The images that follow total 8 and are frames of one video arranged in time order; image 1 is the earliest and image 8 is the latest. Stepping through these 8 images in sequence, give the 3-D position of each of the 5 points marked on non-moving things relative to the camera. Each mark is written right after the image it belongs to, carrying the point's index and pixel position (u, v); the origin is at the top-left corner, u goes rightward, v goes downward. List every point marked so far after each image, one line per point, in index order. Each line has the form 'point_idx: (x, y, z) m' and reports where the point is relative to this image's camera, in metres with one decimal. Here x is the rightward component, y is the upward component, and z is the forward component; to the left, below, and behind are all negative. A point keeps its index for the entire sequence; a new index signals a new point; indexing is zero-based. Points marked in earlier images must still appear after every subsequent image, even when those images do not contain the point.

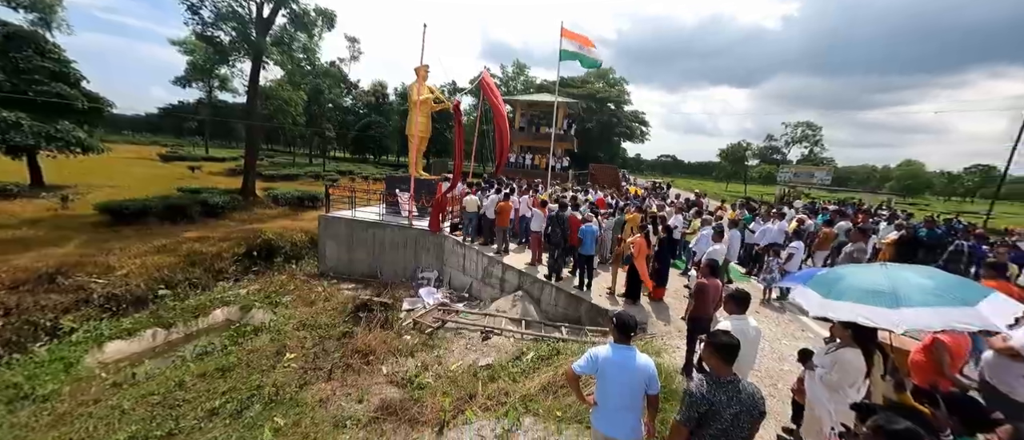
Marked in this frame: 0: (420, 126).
0: (-3.5, +3.5, +12.9) m
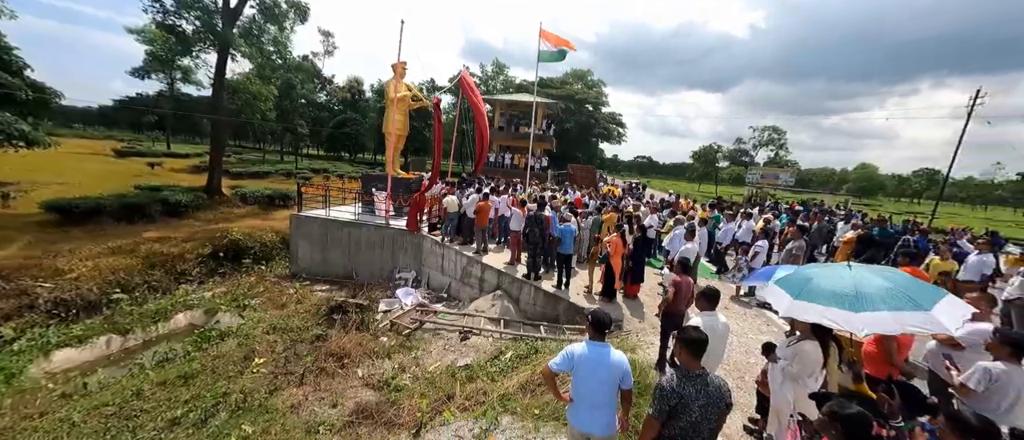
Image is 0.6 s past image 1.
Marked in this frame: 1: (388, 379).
0: (-4.2, +3.5, +12.7) m
1: (-2.3, -3.0, +6.4) m
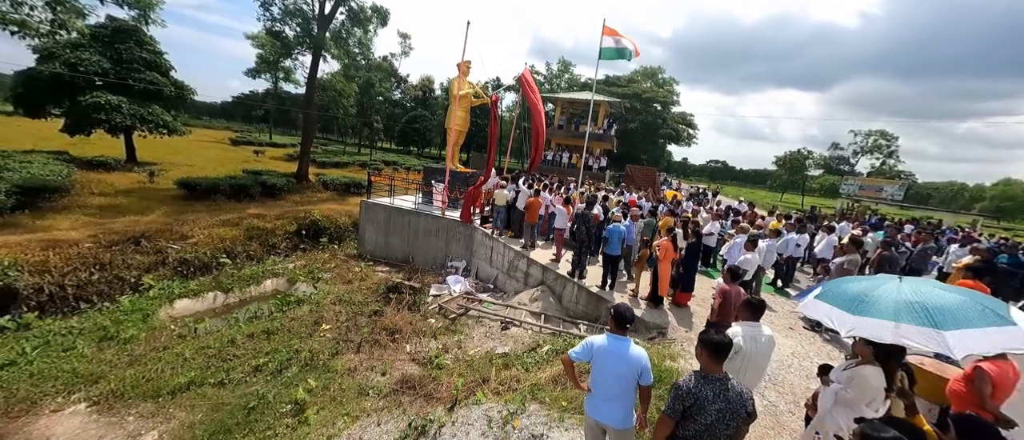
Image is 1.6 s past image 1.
0: (-2.1, +3.9, +13.3) m
1: (-1.6, -2.8, +6.9) m
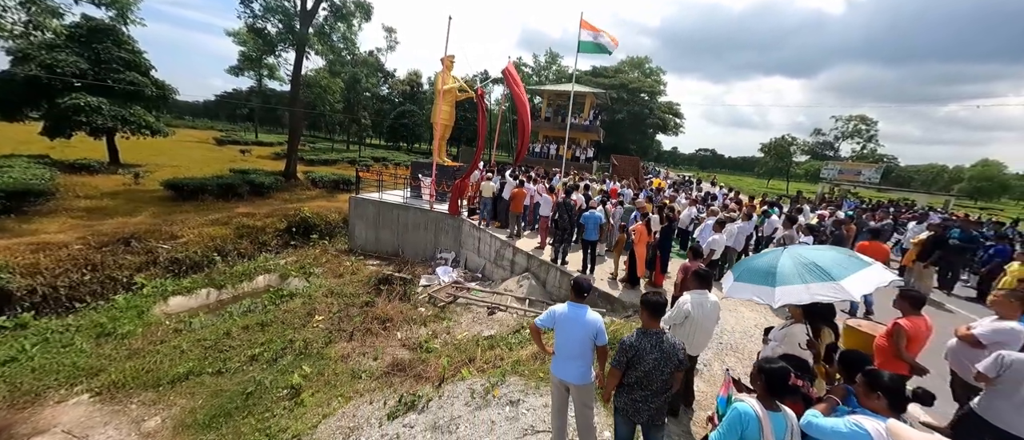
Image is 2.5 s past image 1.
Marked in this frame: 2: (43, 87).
0: (-2.7, +4.1, +13.5) m
1: (-1.9, -2.6, +7.3) m
2: (-21.7, +6.2, +15.9) m
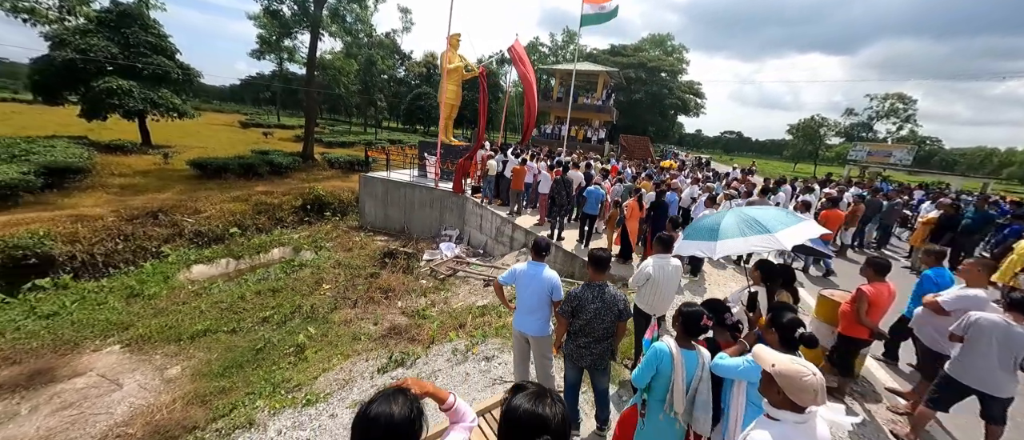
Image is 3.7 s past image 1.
0: (-2.5, +5.0, +13.6) m
1: (-2.1, -2.0, +7.7) m
2: (-21.3, +7.4, +16.9) m
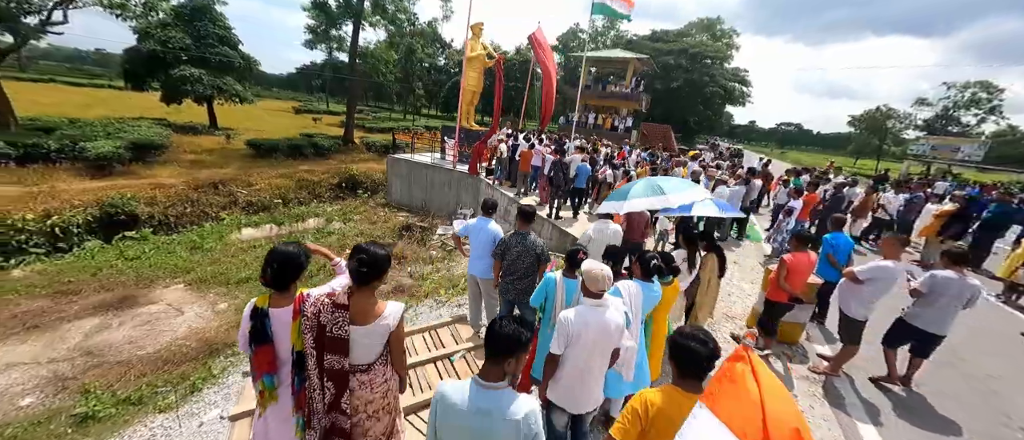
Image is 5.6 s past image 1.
0: (-1.7, +5.8, +14.4) m
1: (-2.2, -1.4, +8.6) m
2: (-20.0, +9.1, +19.4) m
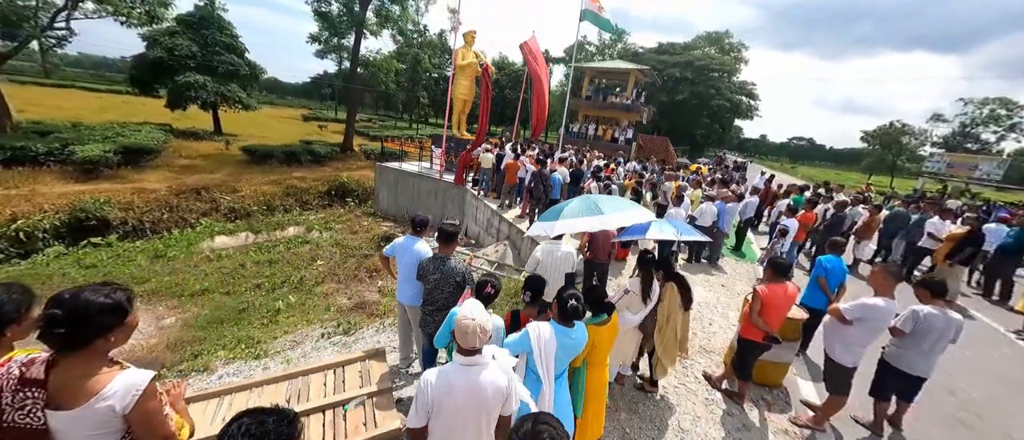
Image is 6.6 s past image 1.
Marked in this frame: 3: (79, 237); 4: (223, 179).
0: (-2.1, +5.4, +14.1) m
1: (-2.8, -1.6, +8.1) m
2: (-20.2, +8.8, +19.6) m
3: (-12.5, -0.5, +9.9) m
4: (-13.4, +1.9, +15.8) m
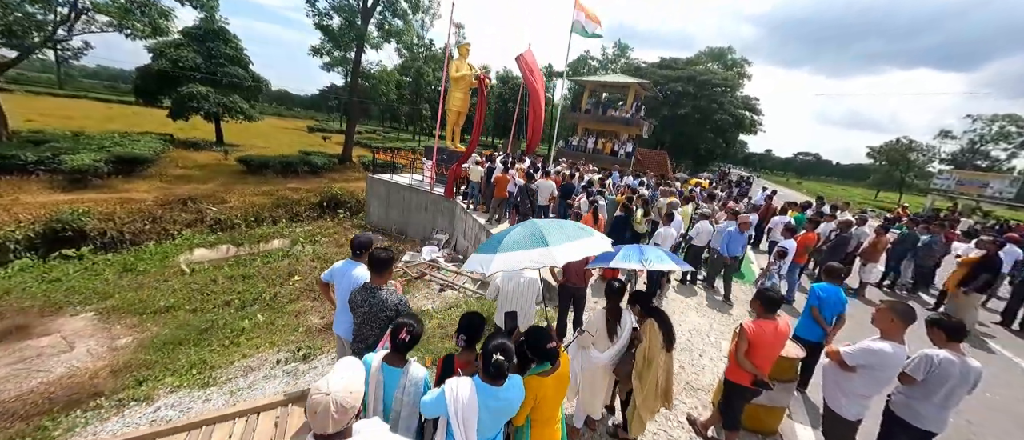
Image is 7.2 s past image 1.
0: (-2.3, +4.8, +13.9) m
1: (-3.2, -2.0, +7.7) m
2: (-20.3, +8.2, +19.7) m
3: (-12.8, -0.8, +9.6) m
4: (-13.6, +1.4, +15.6) m
